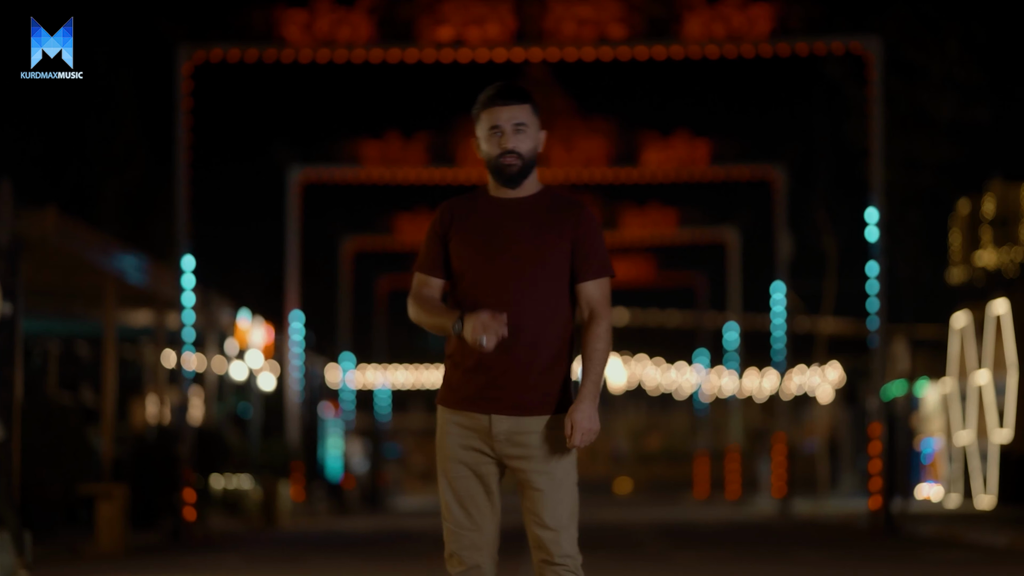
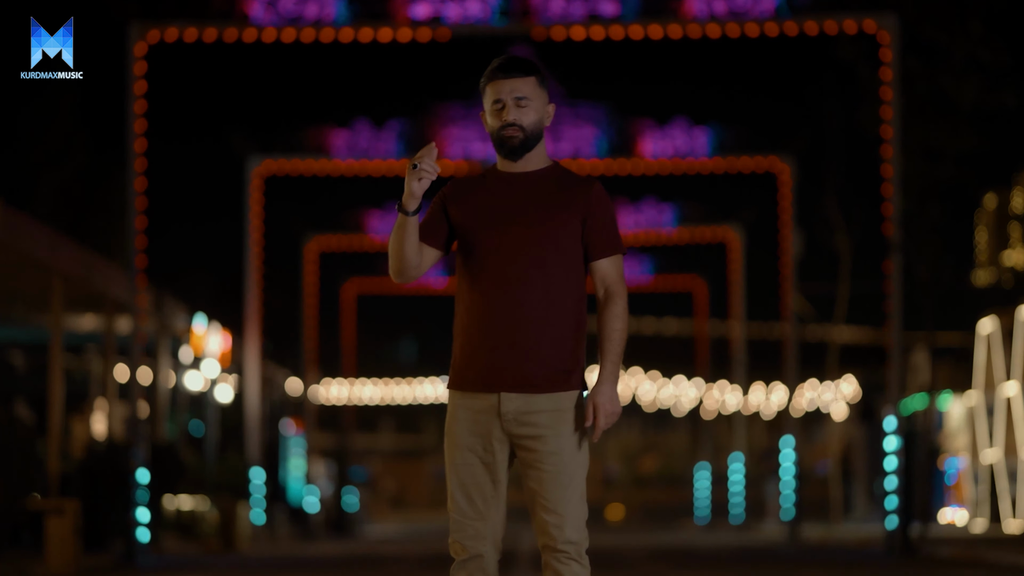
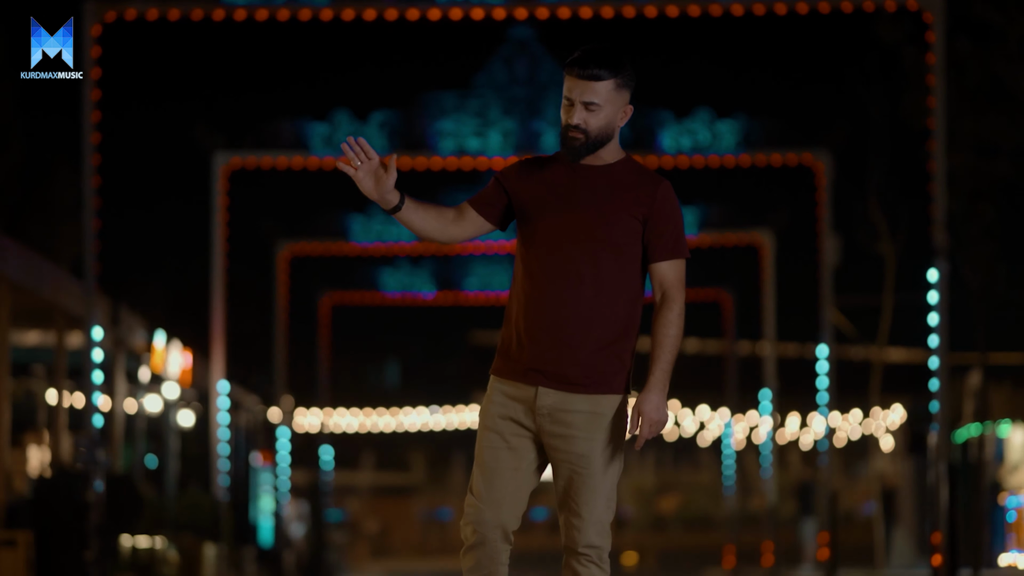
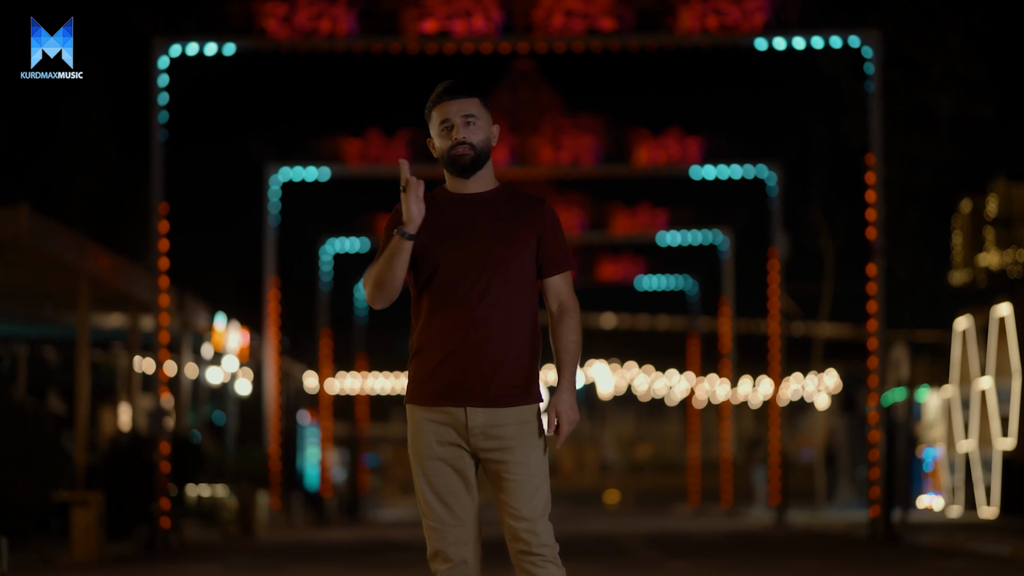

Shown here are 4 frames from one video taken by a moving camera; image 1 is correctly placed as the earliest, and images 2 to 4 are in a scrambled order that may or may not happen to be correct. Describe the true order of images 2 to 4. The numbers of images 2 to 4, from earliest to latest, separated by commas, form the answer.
4, 2, 3
